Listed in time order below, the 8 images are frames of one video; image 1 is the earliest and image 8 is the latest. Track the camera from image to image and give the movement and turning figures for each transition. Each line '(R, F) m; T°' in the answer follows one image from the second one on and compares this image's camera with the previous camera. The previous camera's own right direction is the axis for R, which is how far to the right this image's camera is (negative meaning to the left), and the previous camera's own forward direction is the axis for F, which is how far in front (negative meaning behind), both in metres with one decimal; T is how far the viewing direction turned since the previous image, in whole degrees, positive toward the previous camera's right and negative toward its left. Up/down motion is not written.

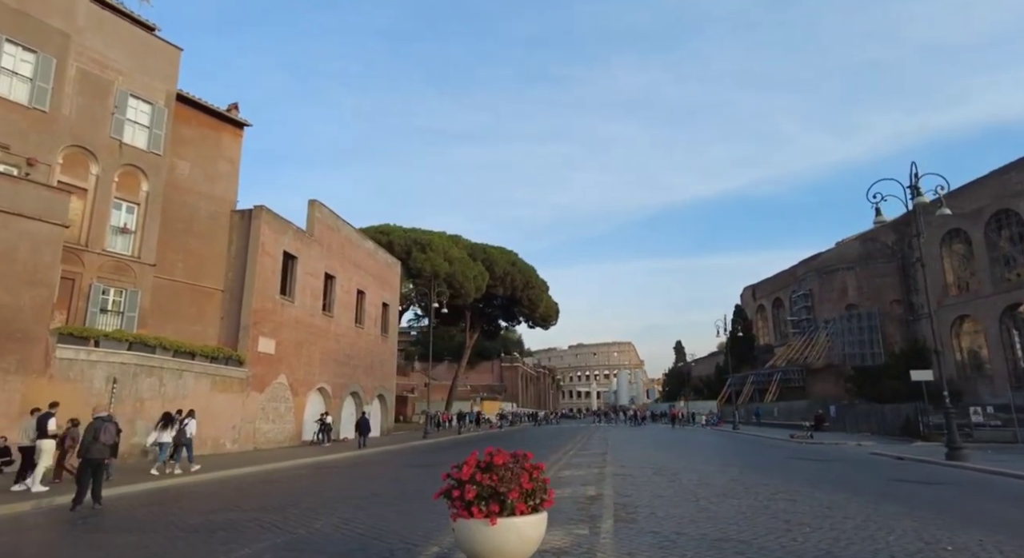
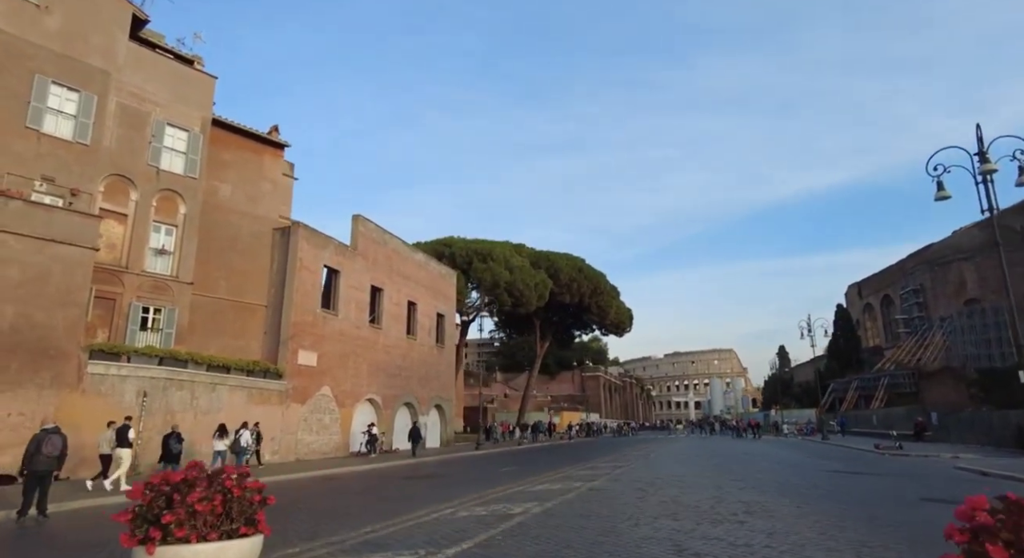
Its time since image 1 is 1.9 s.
(+2.2, +0.9) m; -9°
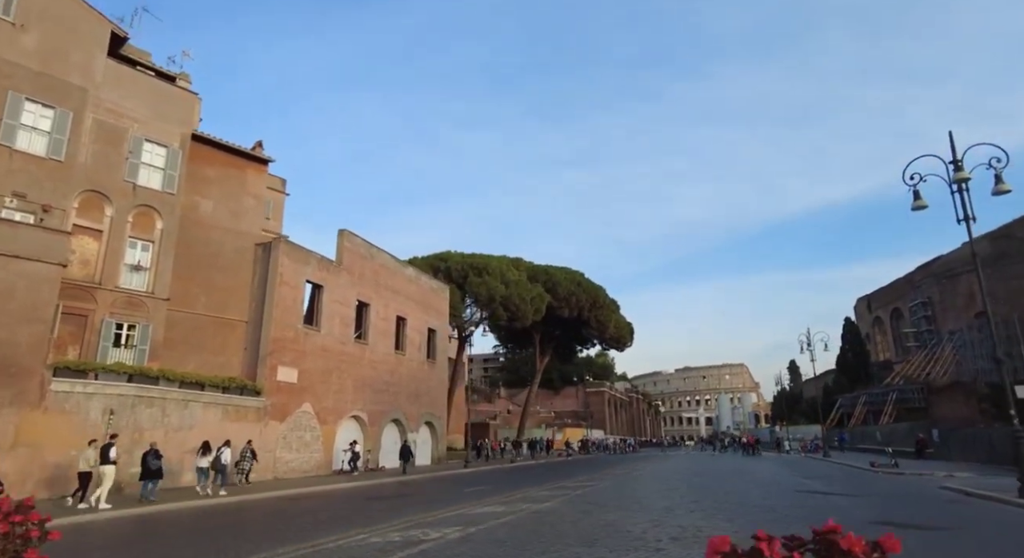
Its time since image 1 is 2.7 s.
(+1.1, +0.3) m; -1°
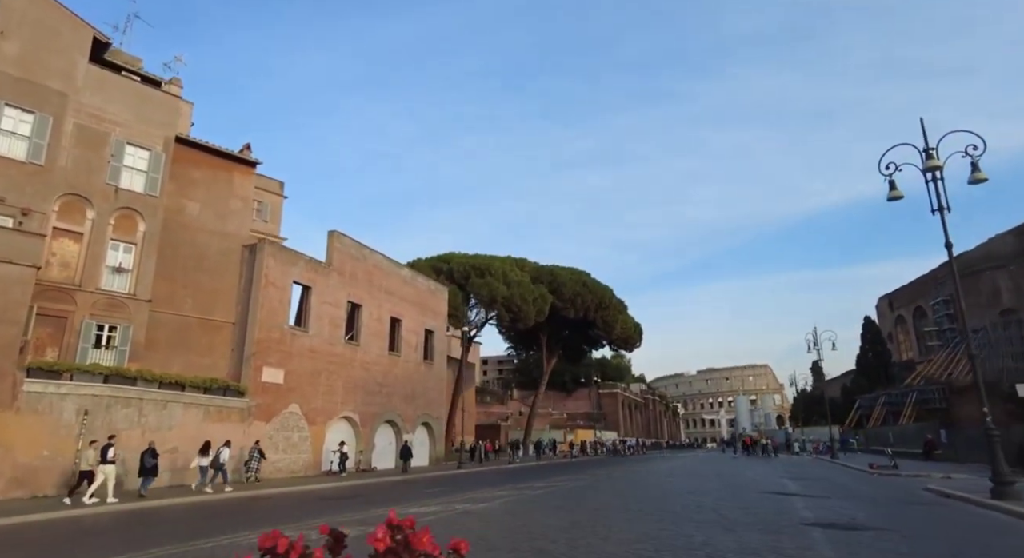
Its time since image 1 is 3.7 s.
(+1.4, +0.3) m; -2°
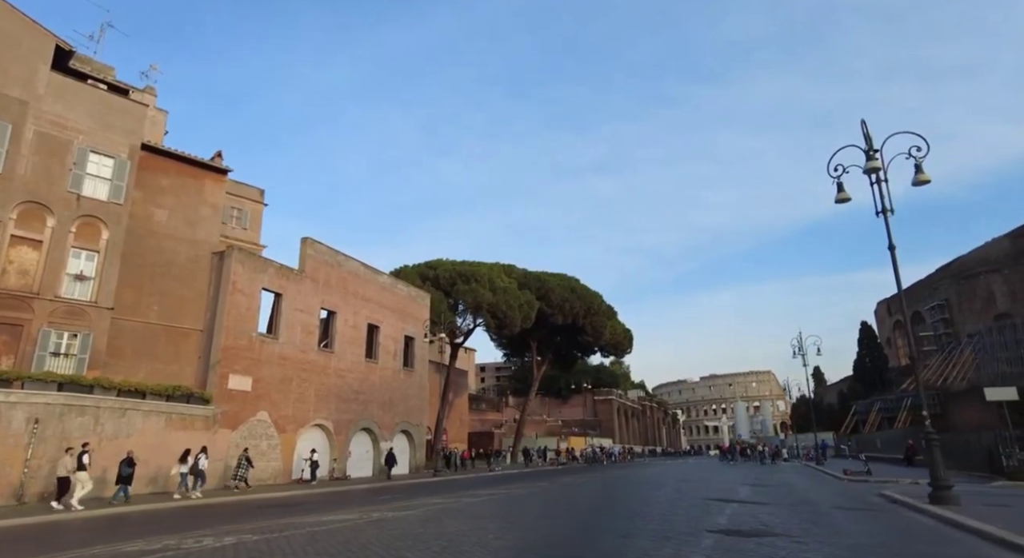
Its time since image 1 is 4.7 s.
(+1.4, +0.1) m; 0°
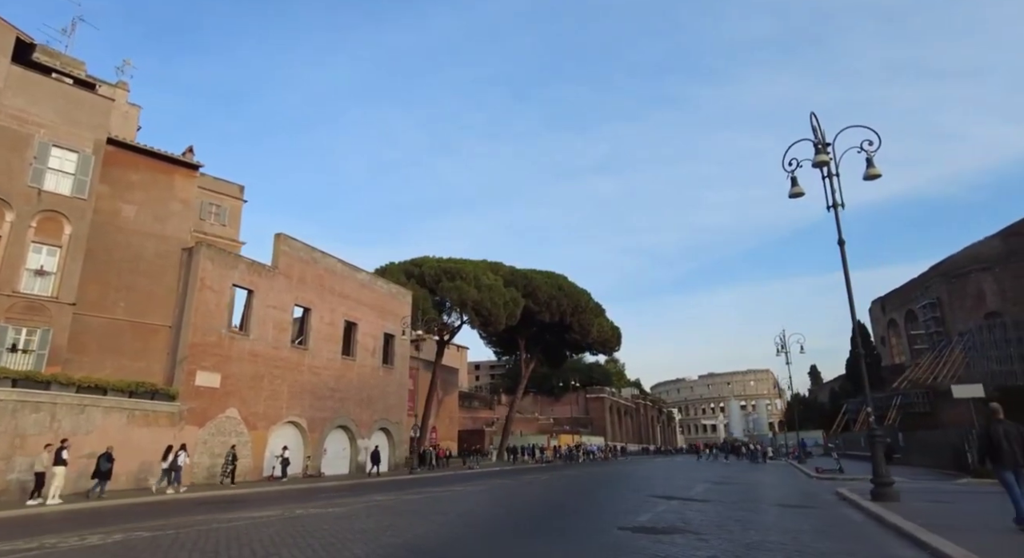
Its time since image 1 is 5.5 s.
(+1.2, +0.2) m; 0°
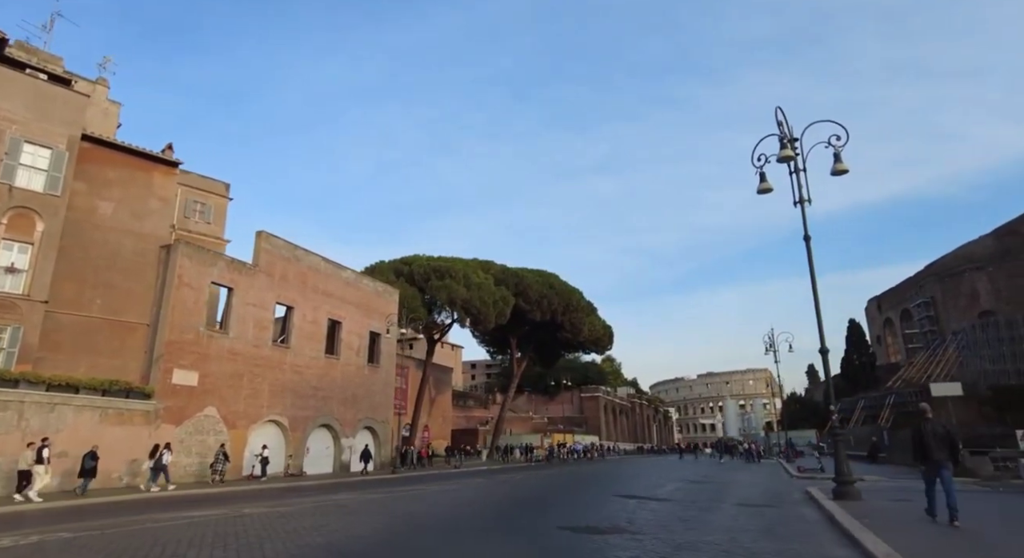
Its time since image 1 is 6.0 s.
(+0.8, +0.2) m; 0°
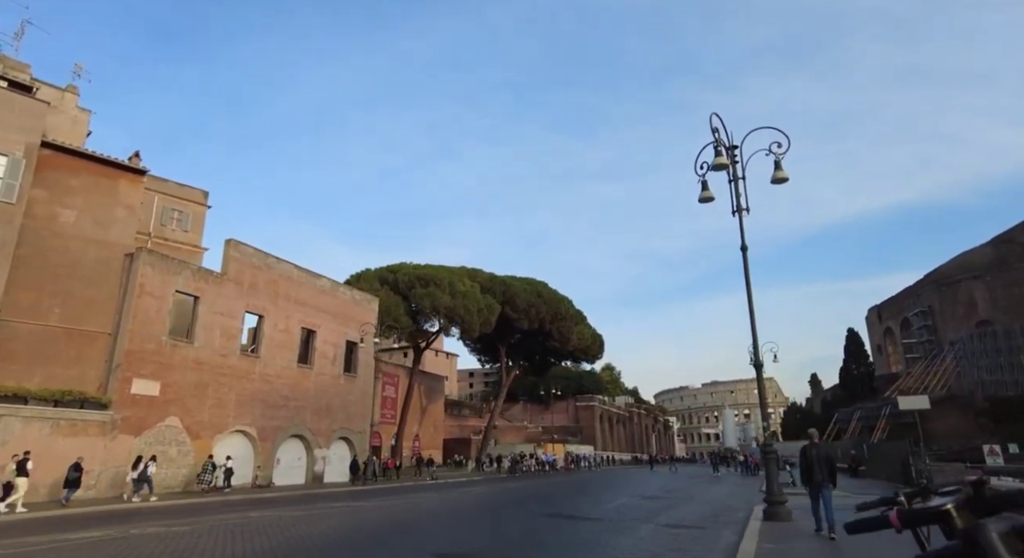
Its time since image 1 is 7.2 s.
(+1.5, +0.4) m; 0°
